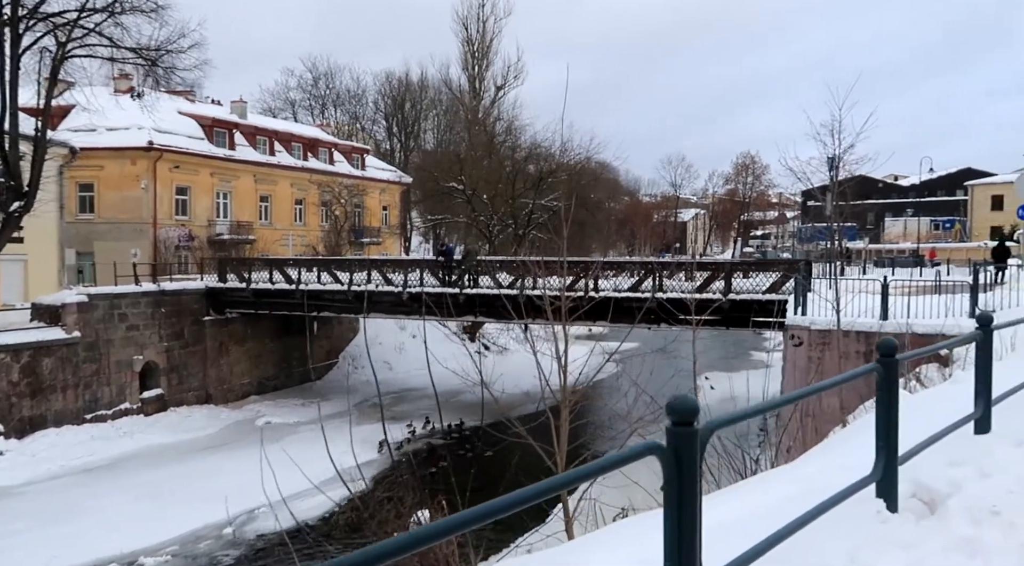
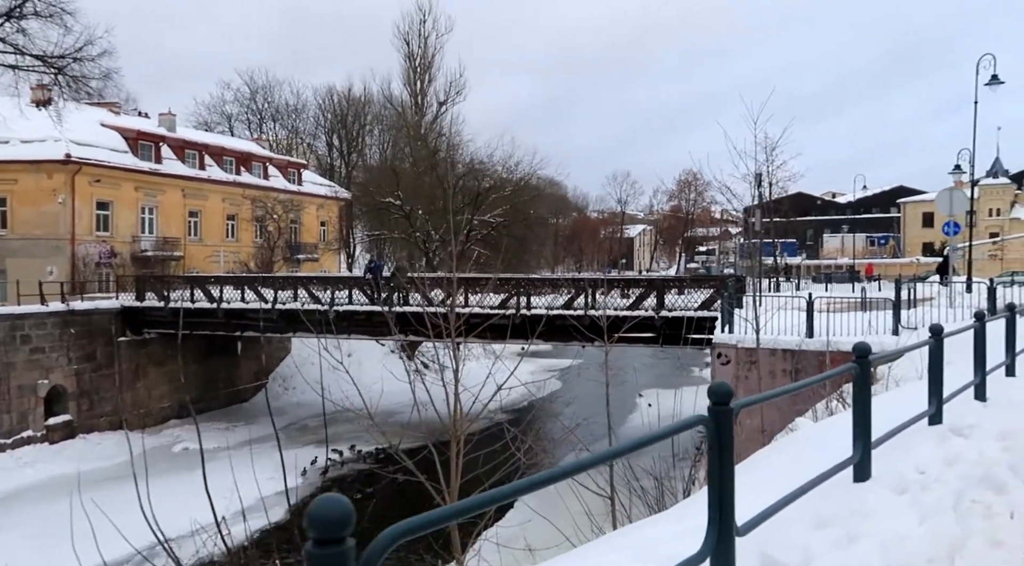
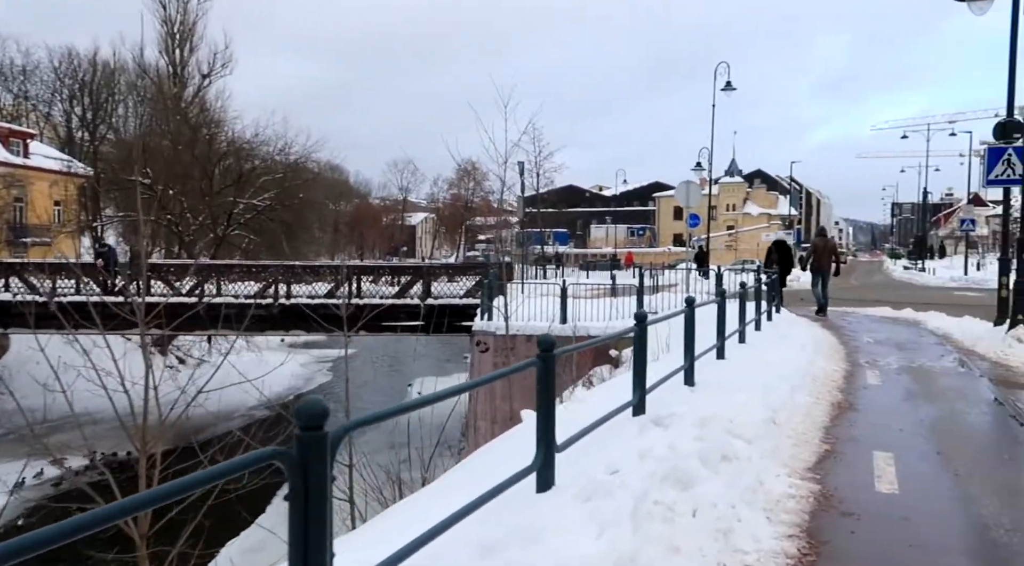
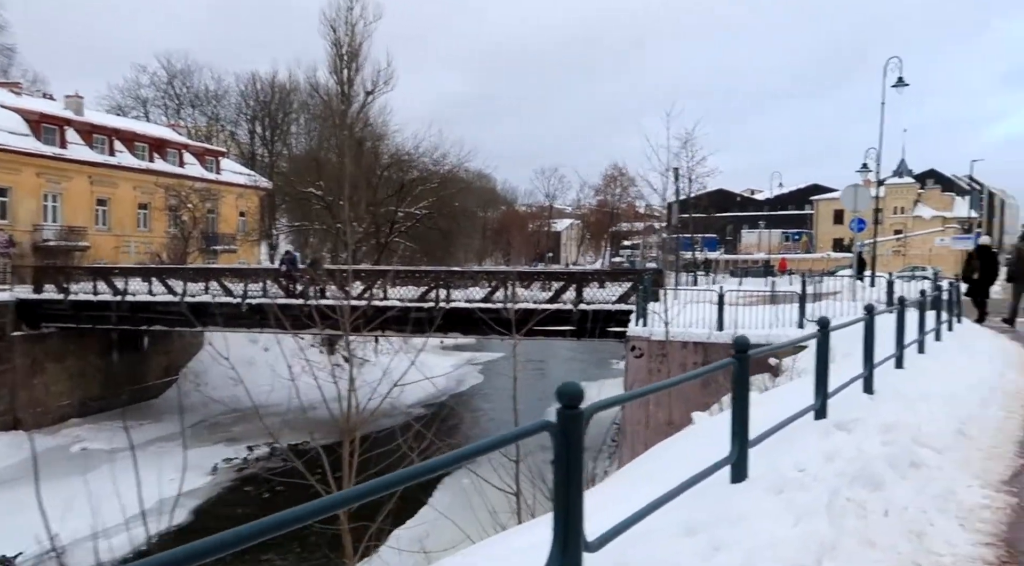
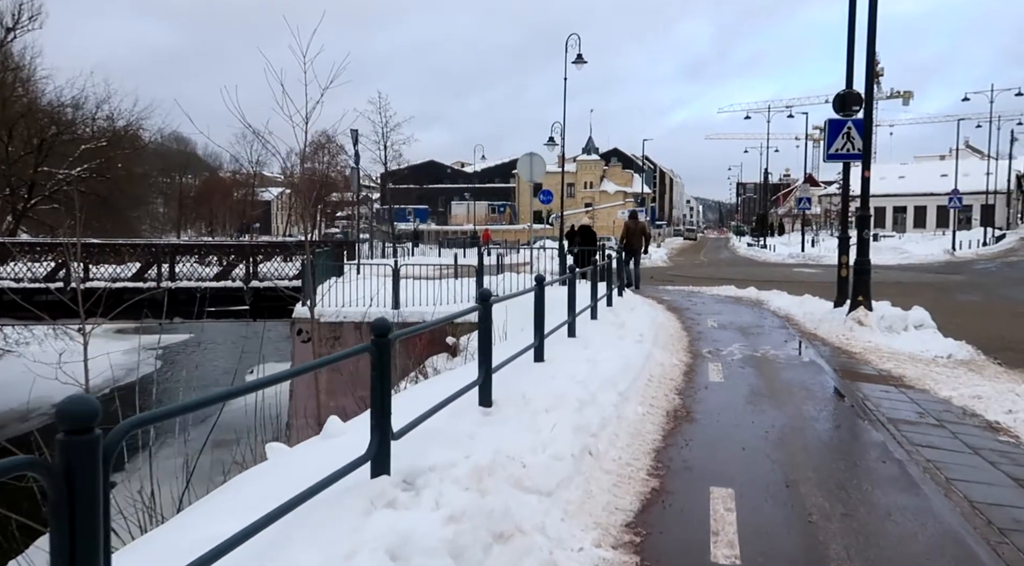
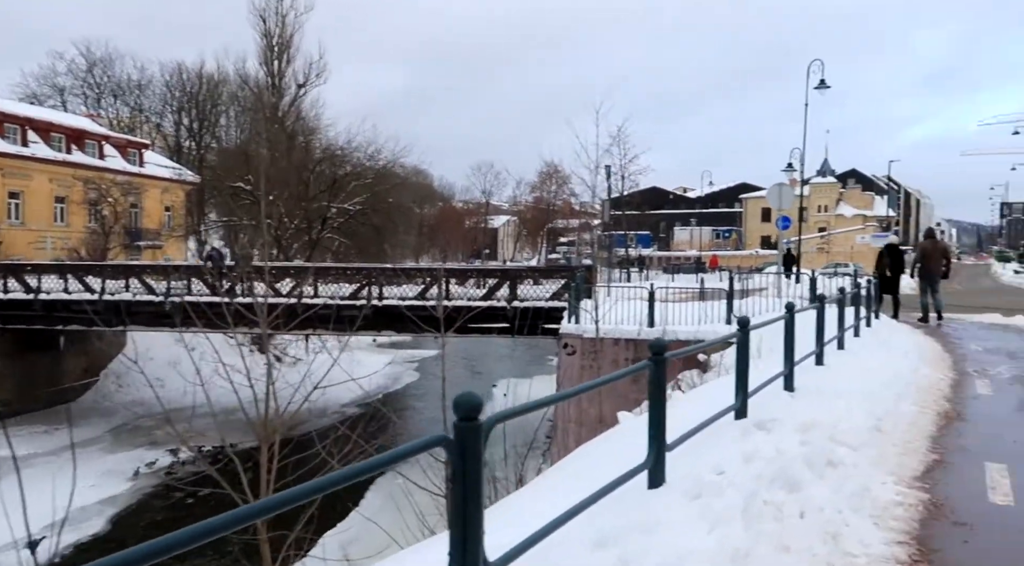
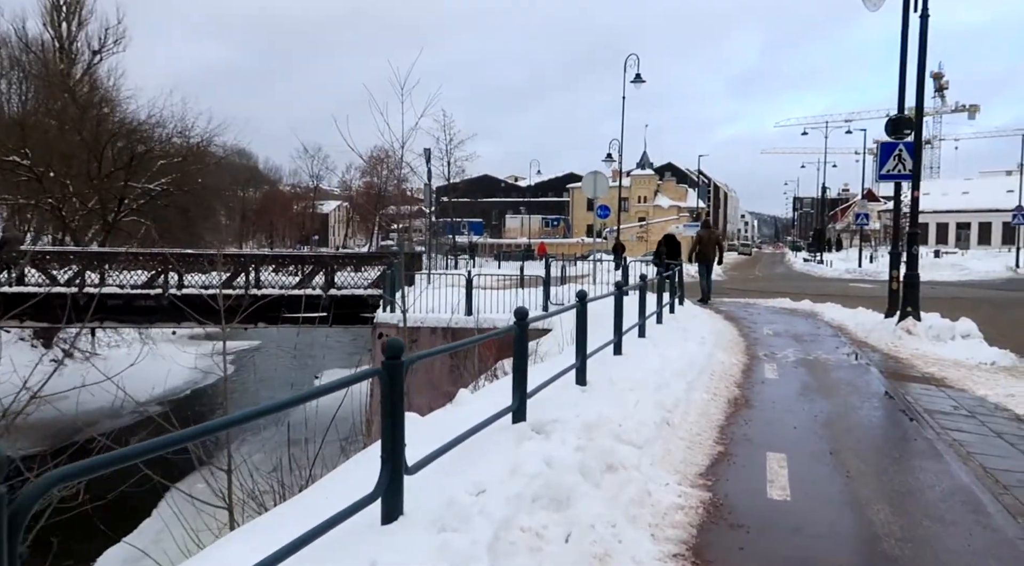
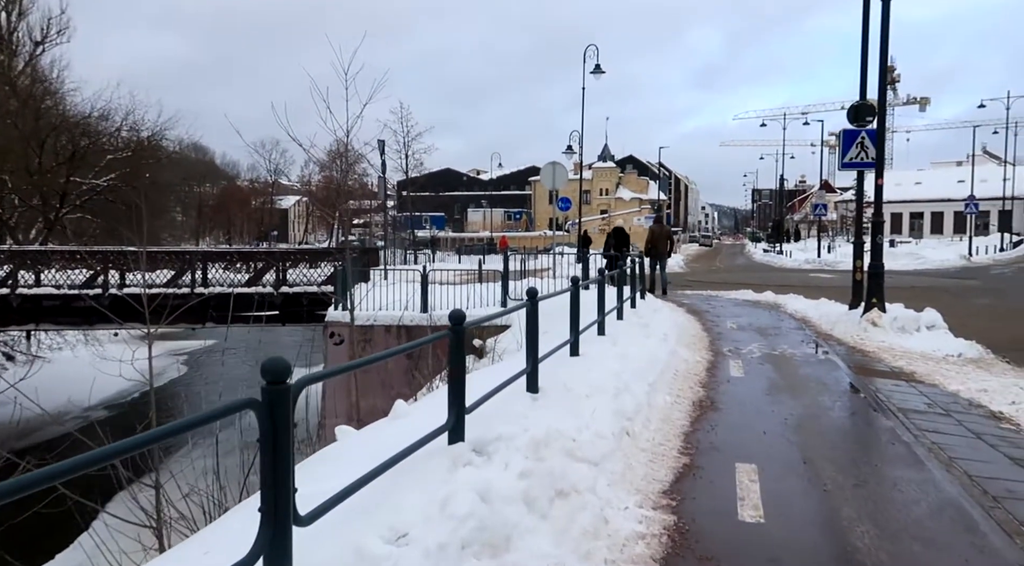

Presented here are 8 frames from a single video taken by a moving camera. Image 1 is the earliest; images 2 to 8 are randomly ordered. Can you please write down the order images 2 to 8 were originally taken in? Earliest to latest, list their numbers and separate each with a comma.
2, 4, 6, 3, 7, 8, 5
